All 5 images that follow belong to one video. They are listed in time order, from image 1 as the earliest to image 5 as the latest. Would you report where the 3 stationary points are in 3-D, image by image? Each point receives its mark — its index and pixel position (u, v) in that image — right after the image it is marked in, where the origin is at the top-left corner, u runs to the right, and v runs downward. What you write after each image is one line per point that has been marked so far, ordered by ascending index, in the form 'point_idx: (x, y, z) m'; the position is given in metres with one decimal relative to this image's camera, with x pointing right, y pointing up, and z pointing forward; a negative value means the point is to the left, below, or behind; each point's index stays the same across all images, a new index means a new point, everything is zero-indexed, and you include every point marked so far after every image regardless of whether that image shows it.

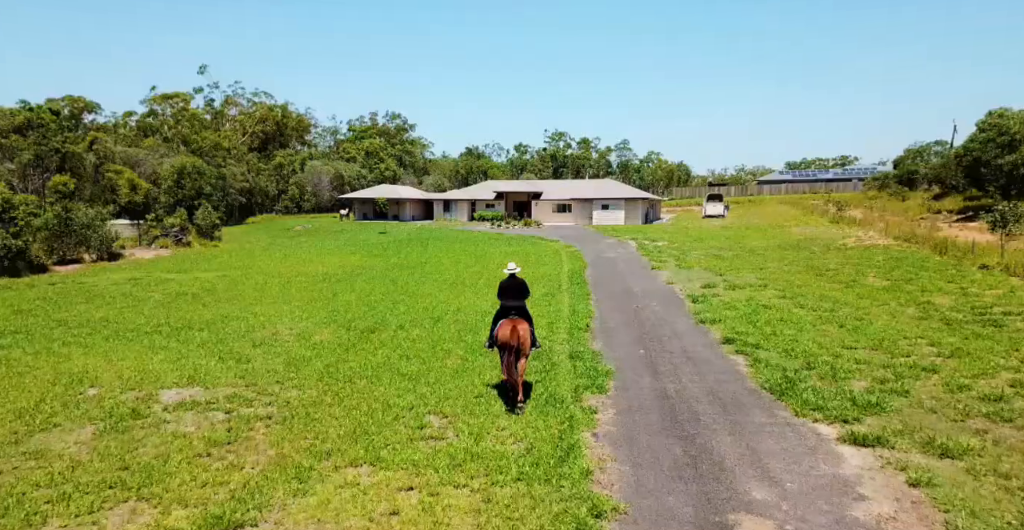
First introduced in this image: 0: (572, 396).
0: (+0.9, -2.1, +9.6) m
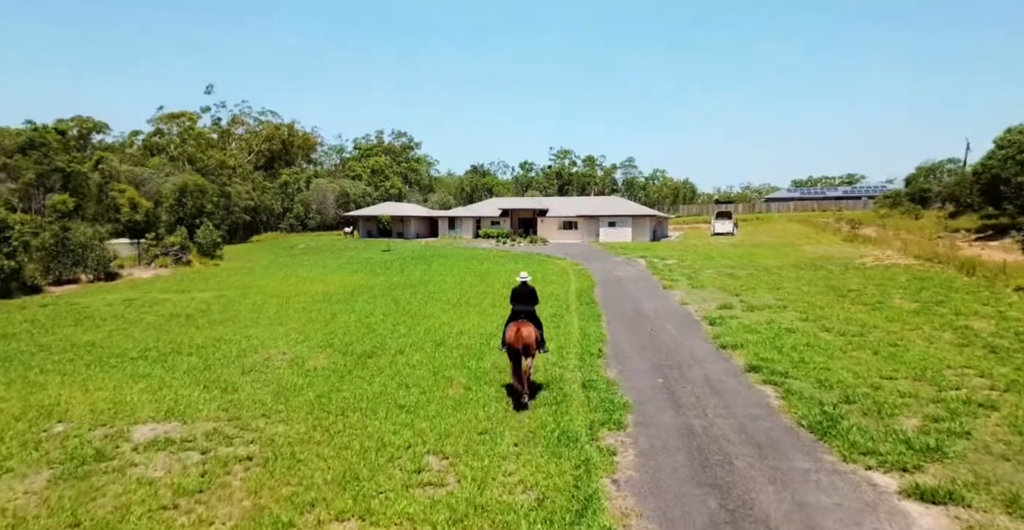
0: (+1.1, -2.4, +8.6) m
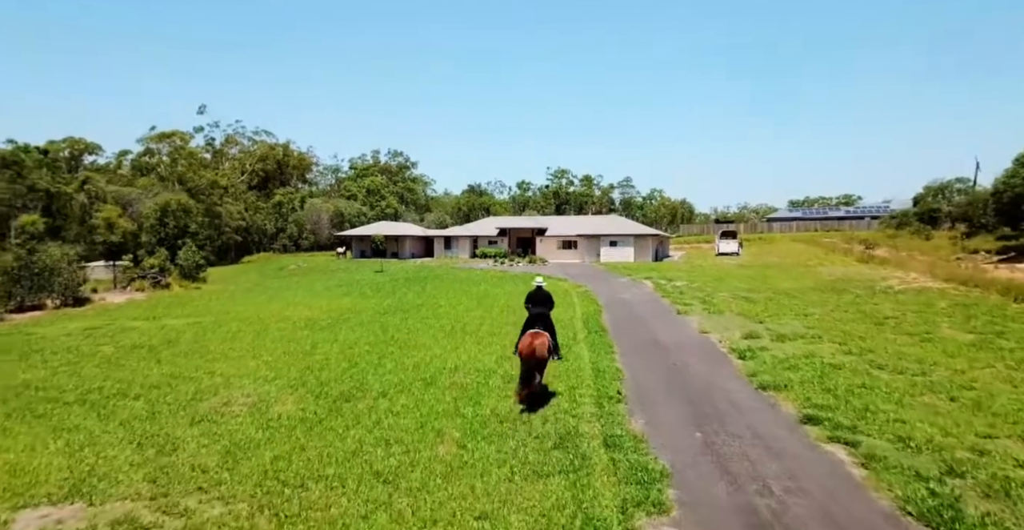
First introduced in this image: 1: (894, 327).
0: (+1.1, -2.7, +6.5) m
1: (+11.1, -1.8, +17.7) m
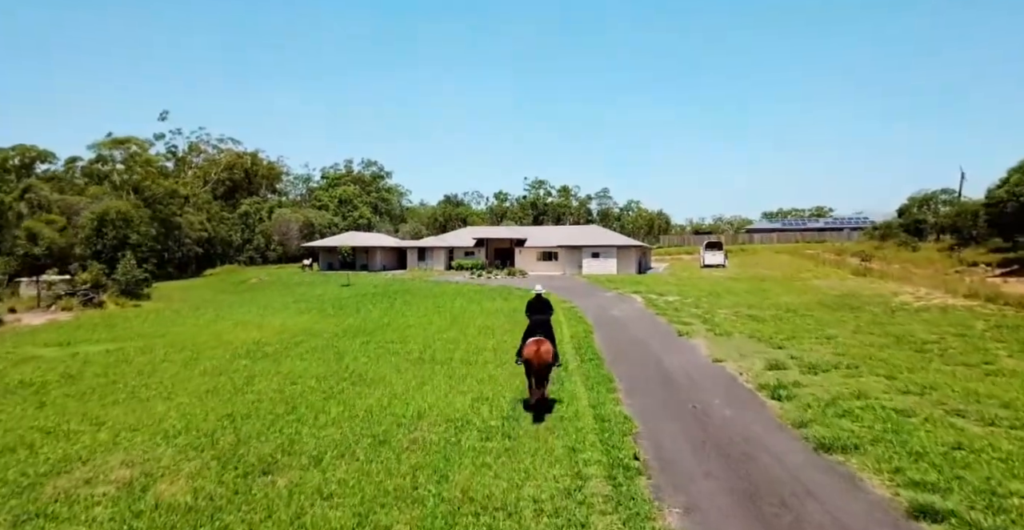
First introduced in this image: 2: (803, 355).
0: (+1.0, -2.9, +3.4) m
1: (+10.6, -2.2, +15.0) m
2: (+7.6, -2.4, +15.9) m
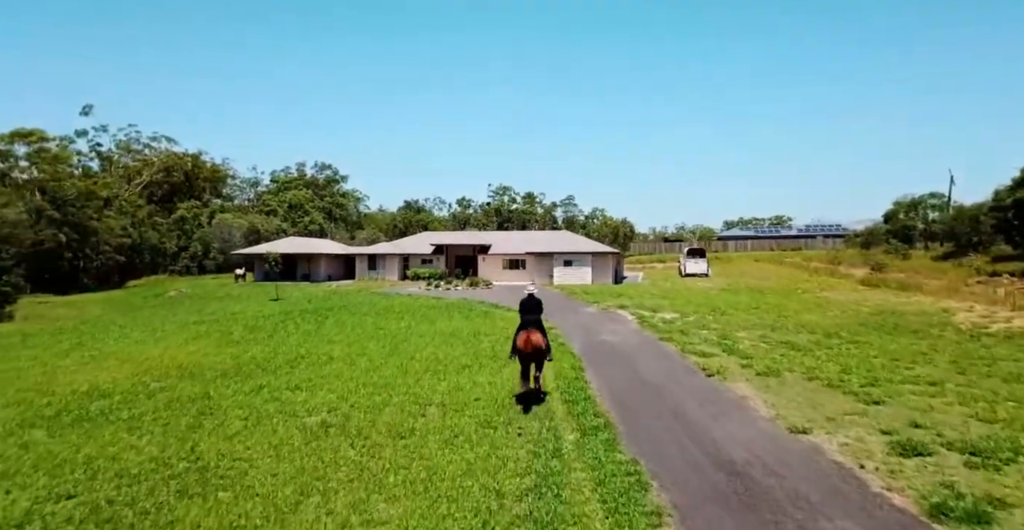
0: (+1.1, -3.0, -2.9) m
1: (+9.9, -2.4, +9.2) m
2: (+6.9, -2.6, +10.0) m
